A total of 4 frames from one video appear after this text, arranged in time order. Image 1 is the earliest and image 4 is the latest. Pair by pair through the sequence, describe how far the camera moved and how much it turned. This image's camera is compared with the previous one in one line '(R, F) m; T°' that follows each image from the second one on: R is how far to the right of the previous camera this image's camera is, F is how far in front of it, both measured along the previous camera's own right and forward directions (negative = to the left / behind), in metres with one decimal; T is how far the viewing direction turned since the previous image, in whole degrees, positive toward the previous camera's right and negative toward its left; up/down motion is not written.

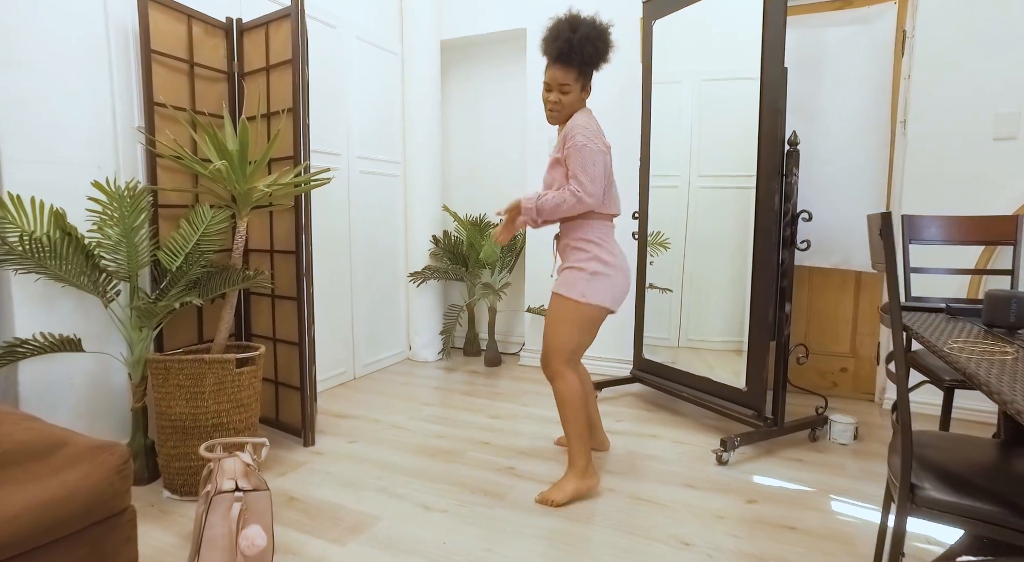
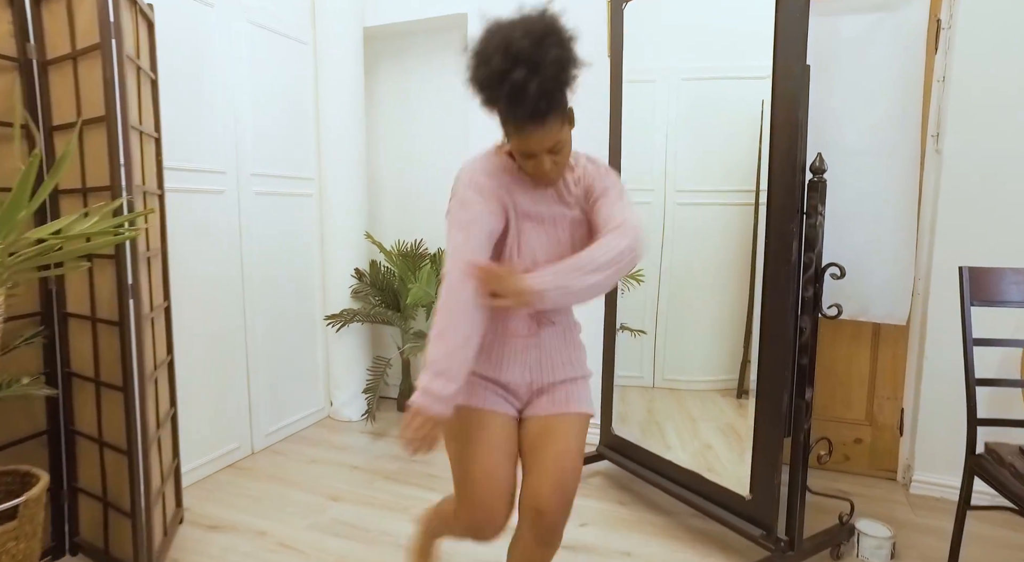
(+0.1, +0.6) m; +3°
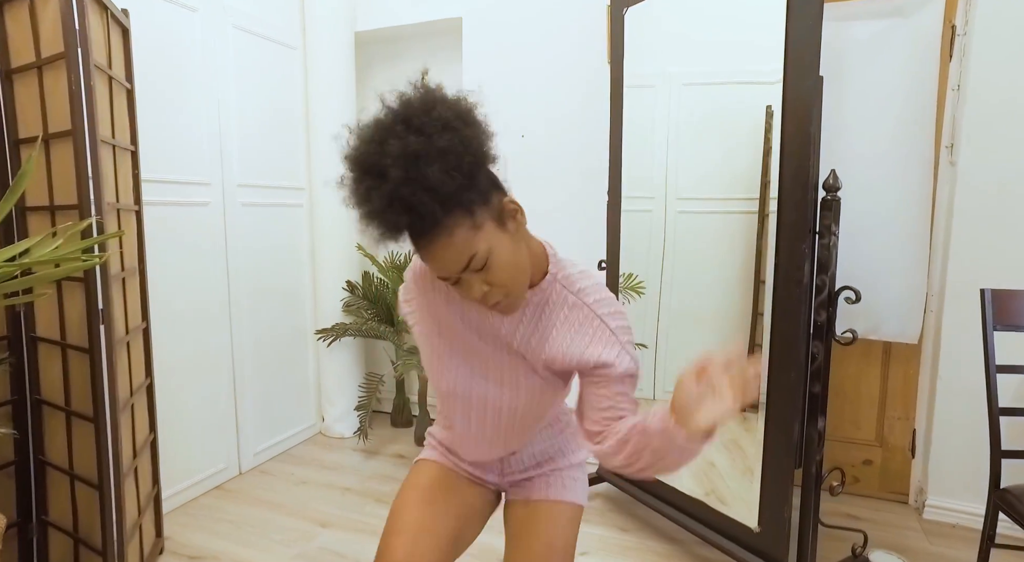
(0.0, +0.1) m; 0°
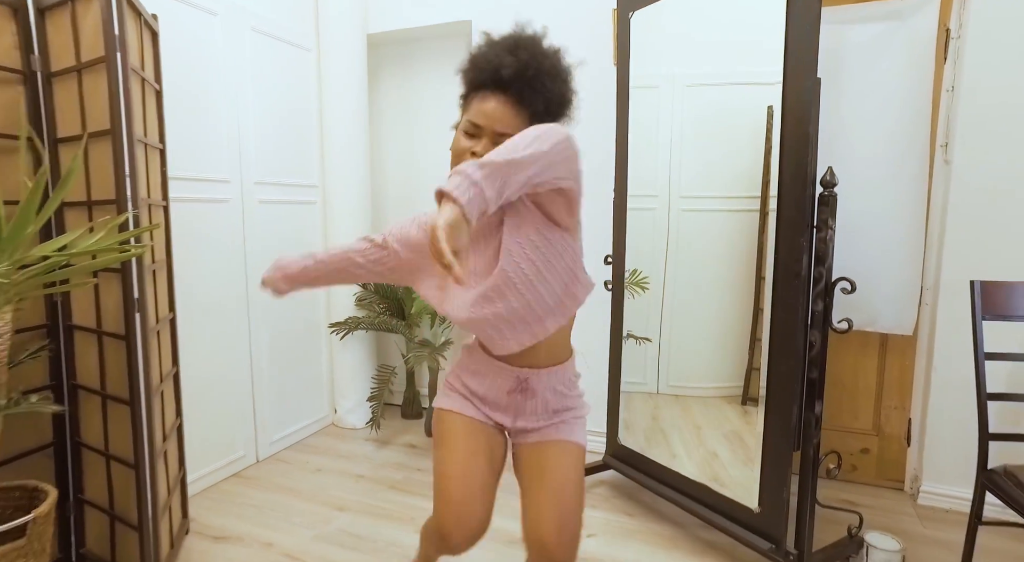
(0.0, -0.1) m; 0°
